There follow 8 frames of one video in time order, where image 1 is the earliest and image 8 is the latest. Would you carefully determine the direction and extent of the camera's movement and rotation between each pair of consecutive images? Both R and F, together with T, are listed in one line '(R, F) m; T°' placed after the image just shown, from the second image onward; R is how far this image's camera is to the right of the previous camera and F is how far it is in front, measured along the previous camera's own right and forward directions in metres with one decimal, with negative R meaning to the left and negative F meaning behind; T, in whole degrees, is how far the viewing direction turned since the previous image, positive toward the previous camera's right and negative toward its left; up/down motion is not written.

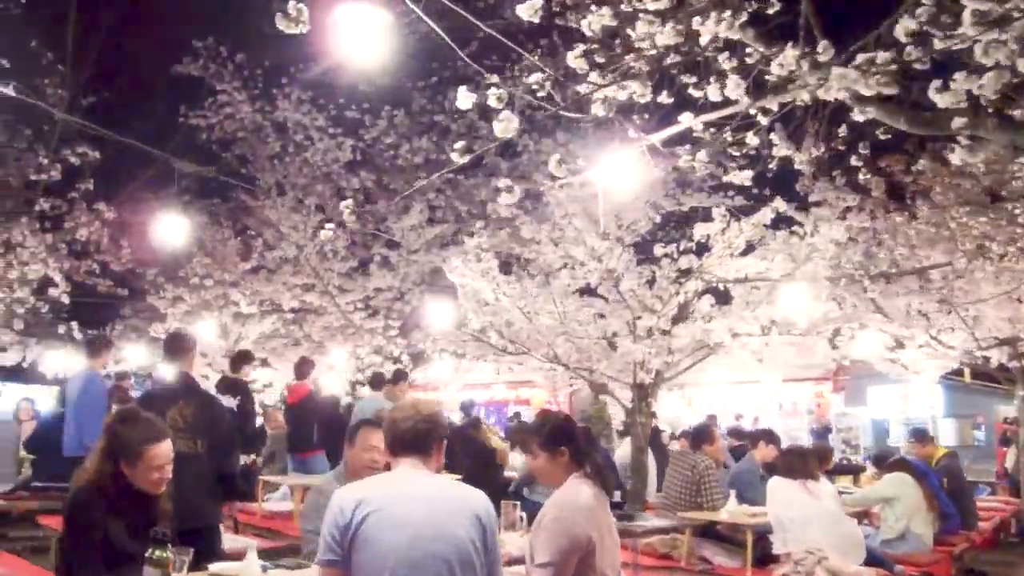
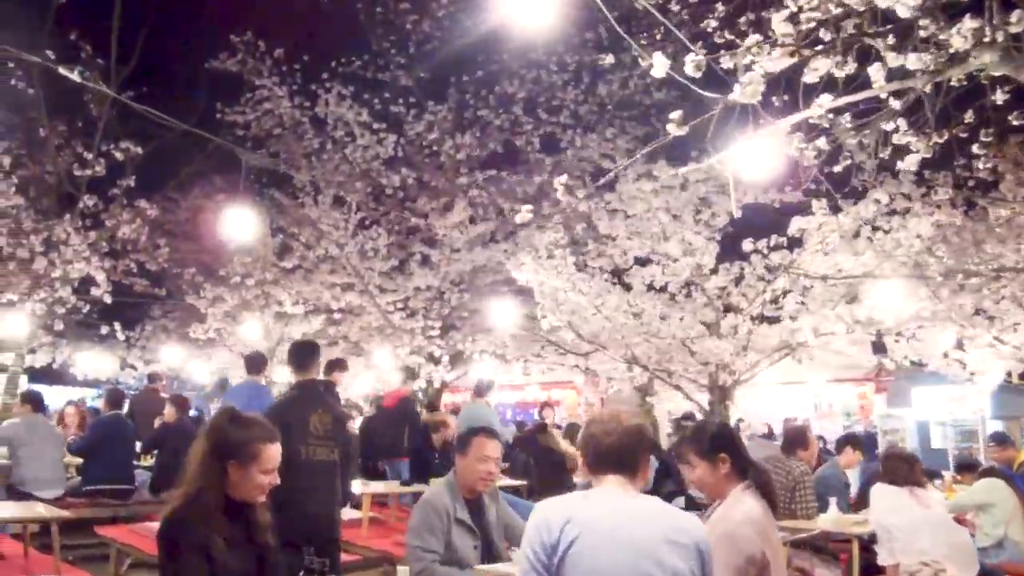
(-0.7, +0.4) m; 0°
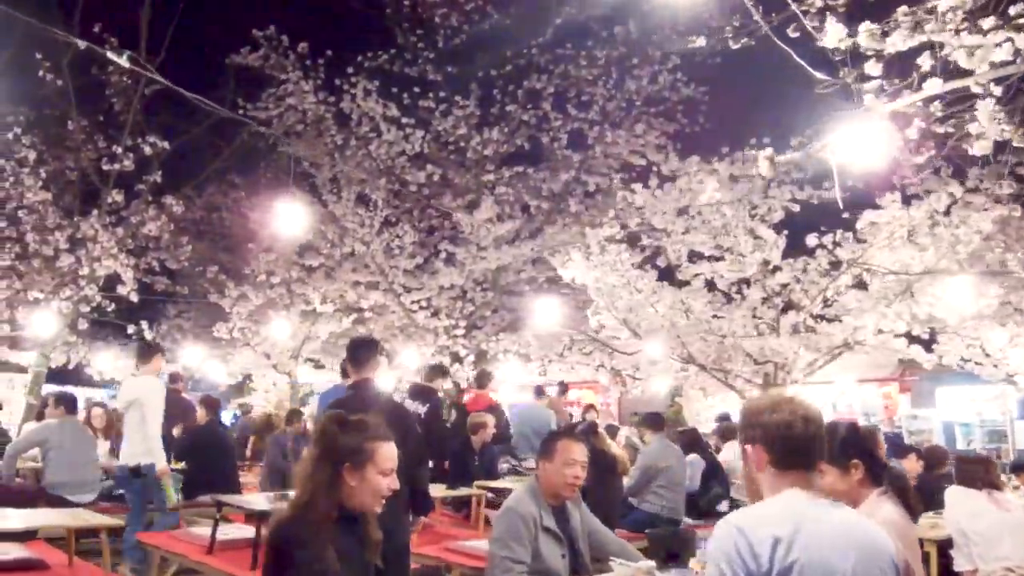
(-0.6, +0.3) m; 0°
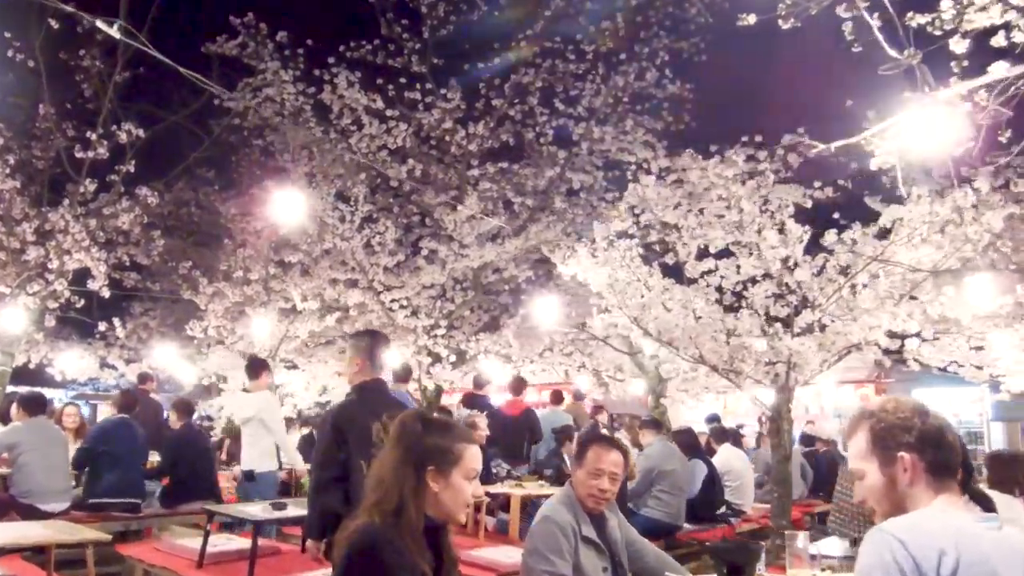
(-0.5, +0.4) m; +3°
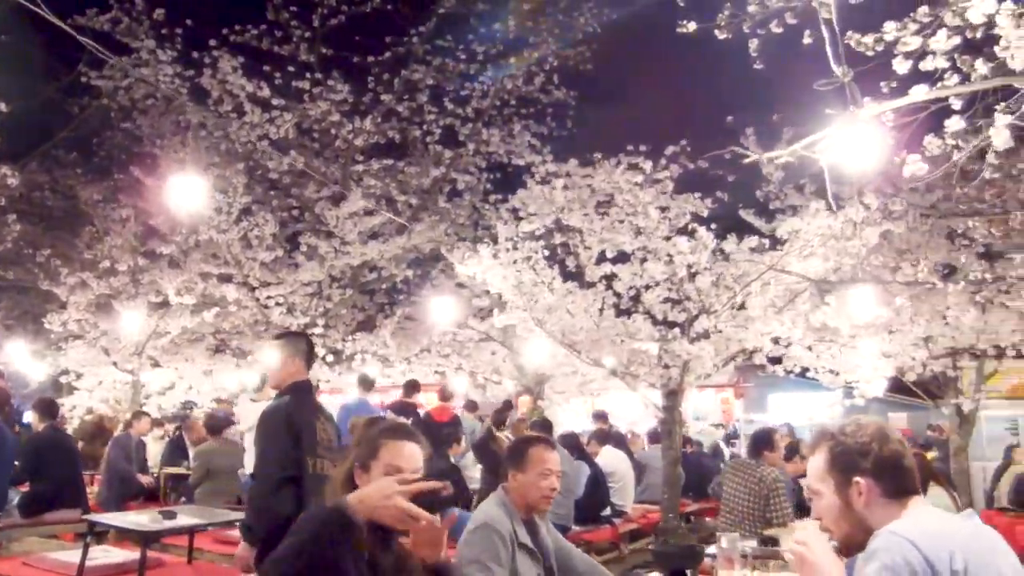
(-0.5, +0.1) m; +9°
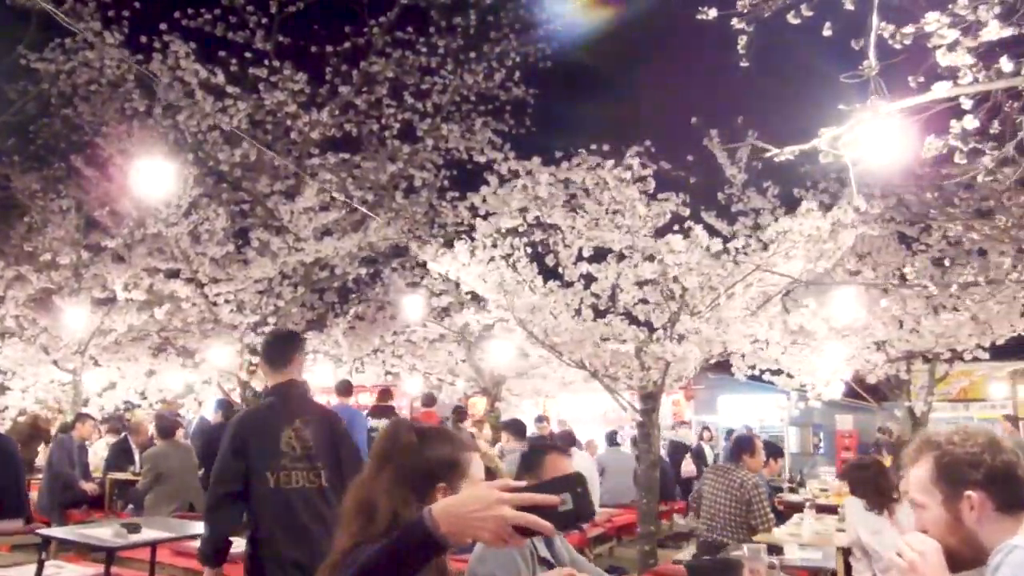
(-0.4, +0.3) m; +4°
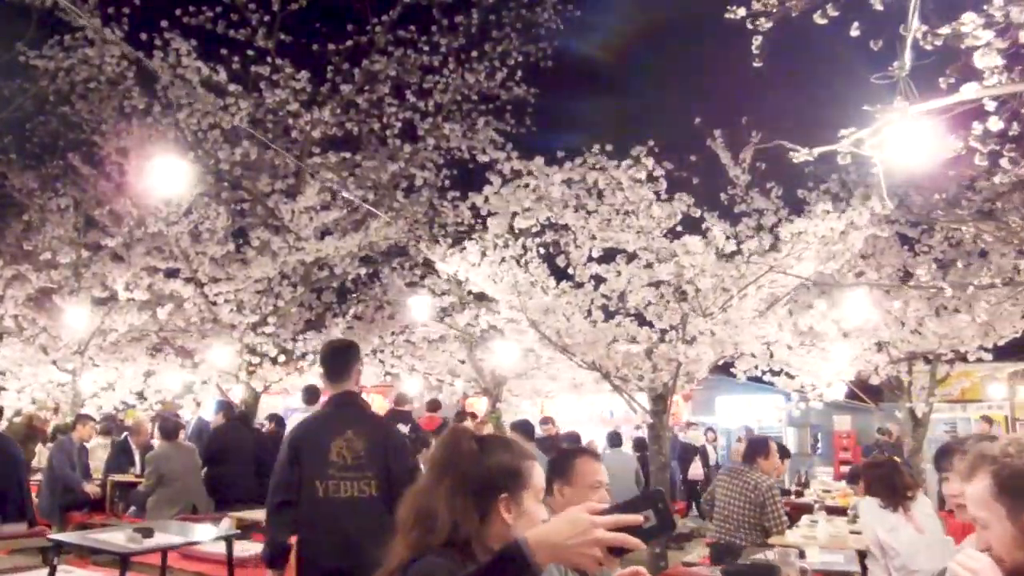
(-0.2, +0.1) m; +1°
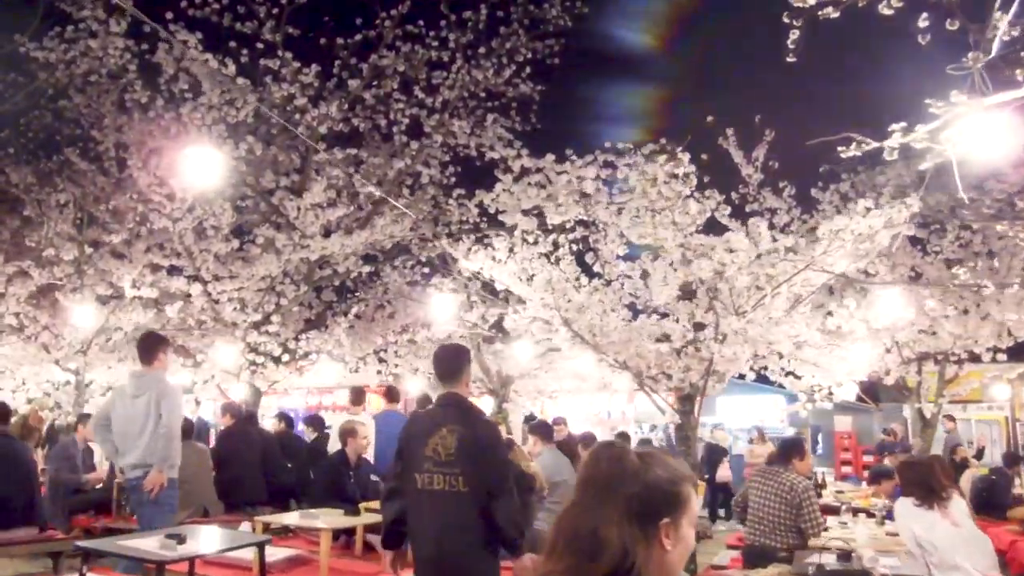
(-0.4, +0.2) m; +1°
